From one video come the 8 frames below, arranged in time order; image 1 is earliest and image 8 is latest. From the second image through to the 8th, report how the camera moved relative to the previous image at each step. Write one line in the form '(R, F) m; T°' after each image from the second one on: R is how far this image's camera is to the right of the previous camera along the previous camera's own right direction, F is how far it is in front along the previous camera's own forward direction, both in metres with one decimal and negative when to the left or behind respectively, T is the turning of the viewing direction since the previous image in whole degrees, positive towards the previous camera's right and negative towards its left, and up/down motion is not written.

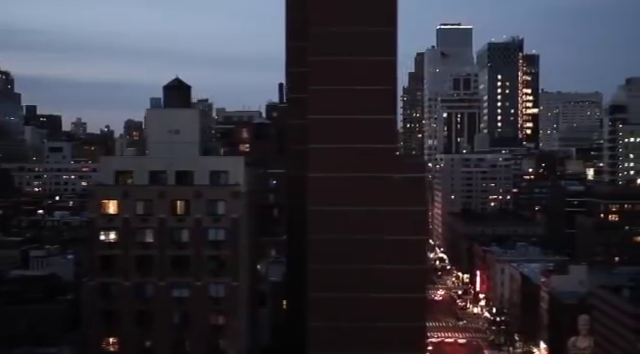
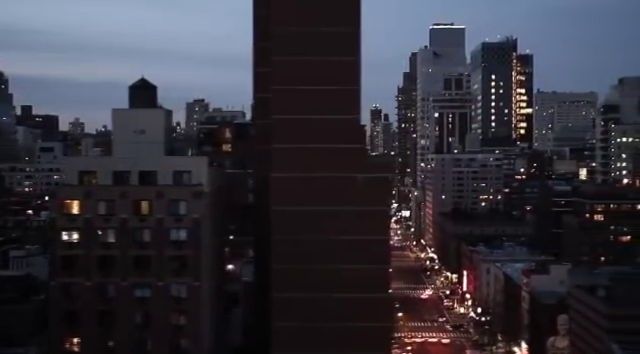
(+0.4, 0.0) m; 0°
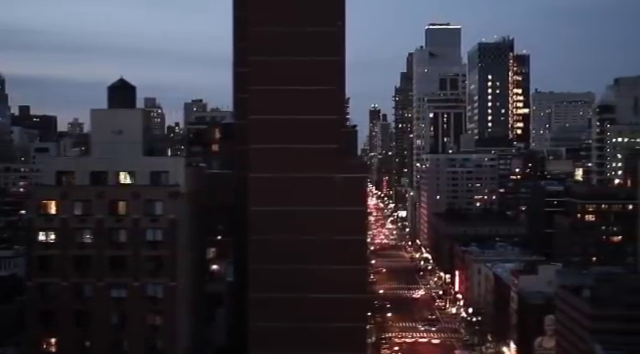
(+0.3, 0.0) m; 0°
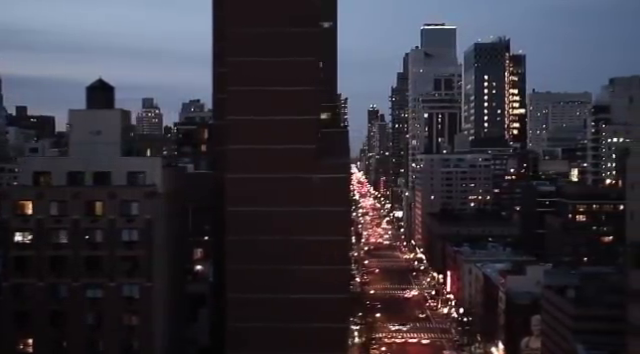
(+0.3, 0.0) m; 0°
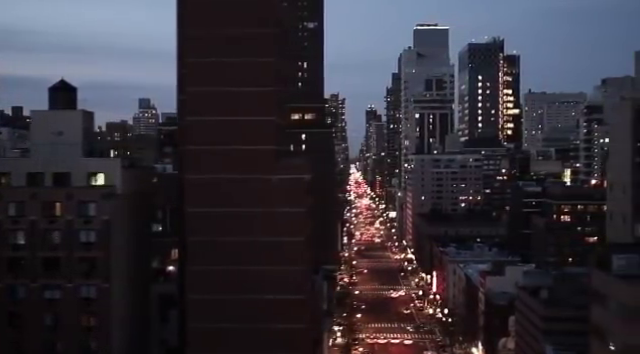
(+0.5, 0.0) m; 0°
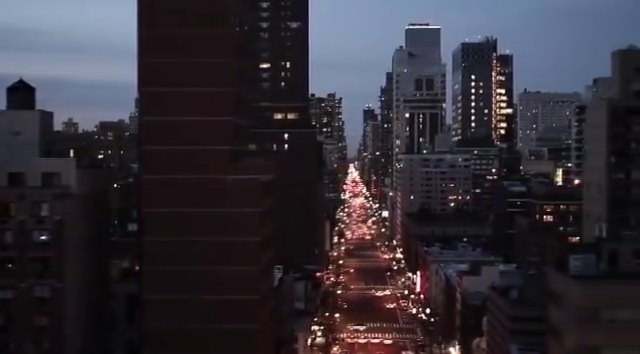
(+0.5, 0.0) m; 0°
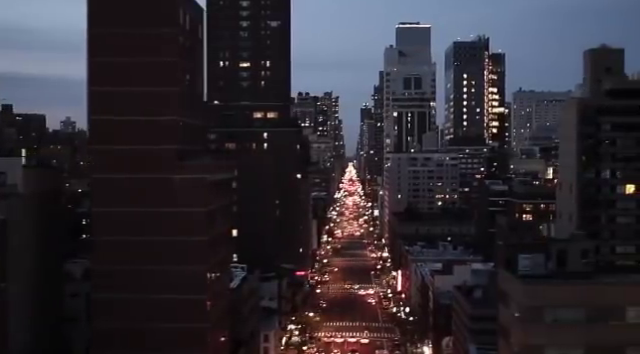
(+0.6, 0.0) m; 0°
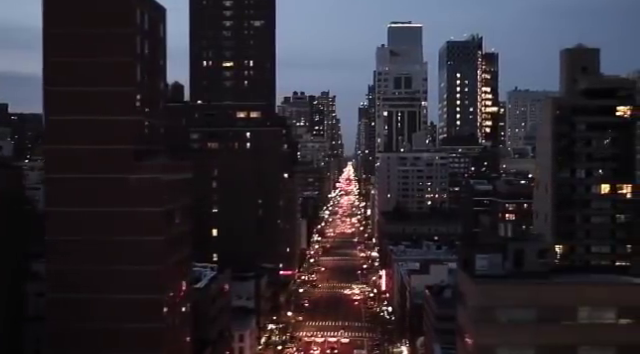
(+0.5, 0.0) m; 0°
